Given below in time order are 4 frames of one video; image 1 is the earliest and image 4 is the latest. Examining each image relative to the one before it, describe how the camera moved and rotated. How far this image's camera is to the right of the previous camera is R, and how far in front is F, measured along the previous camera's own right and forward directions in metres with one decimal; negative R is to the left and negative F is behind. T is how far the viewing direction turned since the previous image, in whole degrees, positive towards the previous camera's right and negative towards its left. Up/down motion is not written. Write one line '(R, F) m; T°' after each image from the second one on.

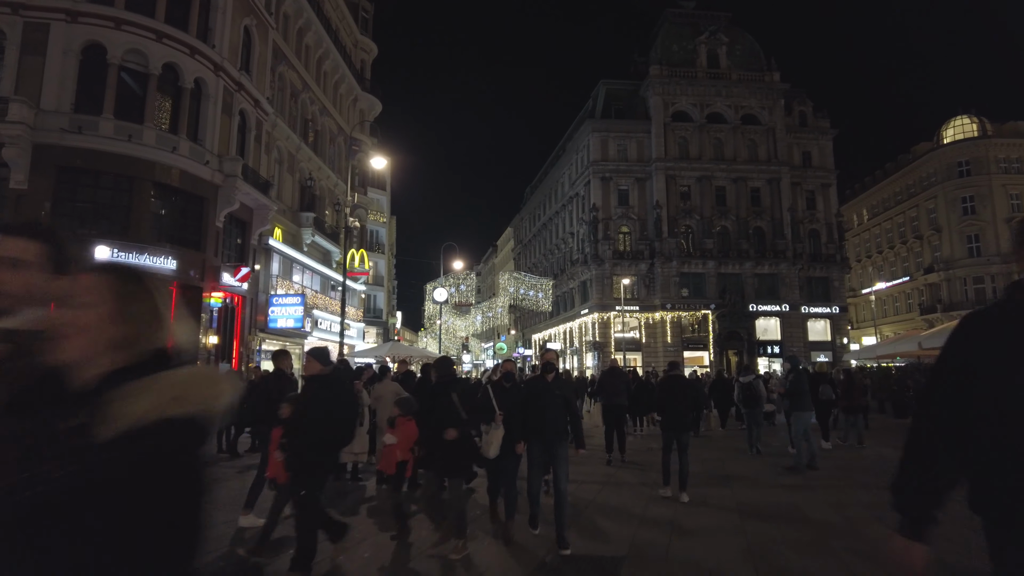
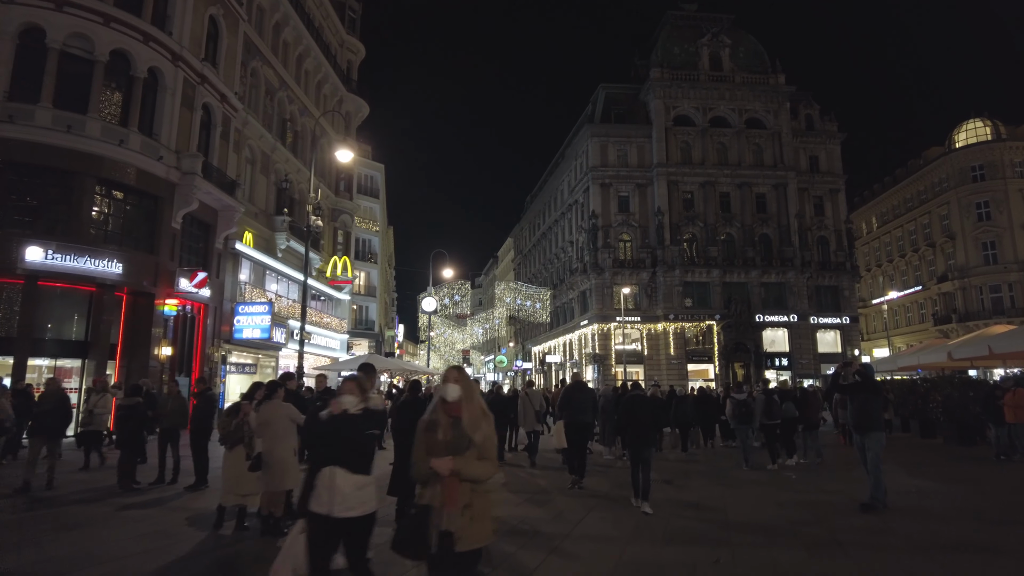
(+0.8, +2.0) m; -1°
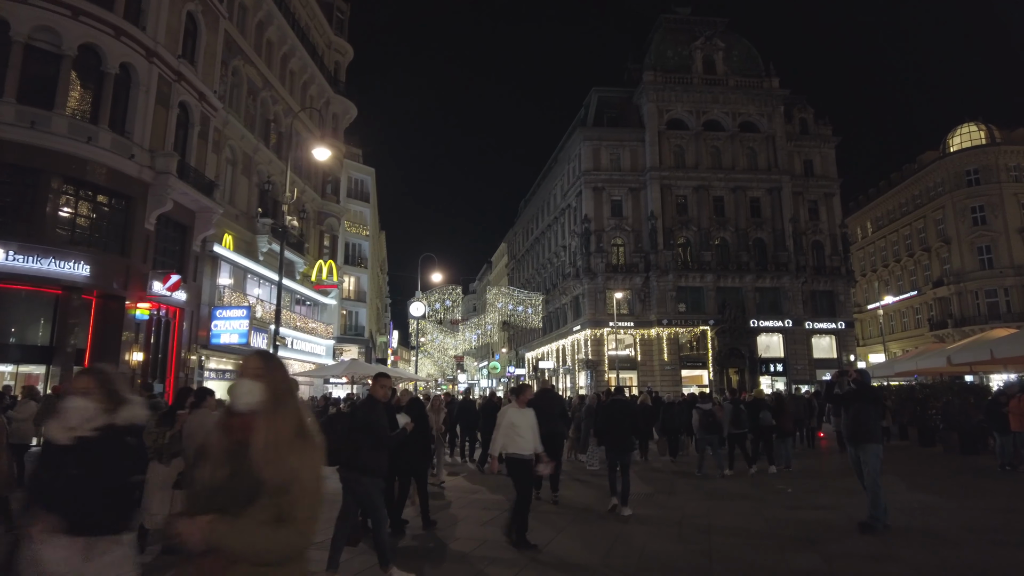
(+0.4, +0.7) m; 0°
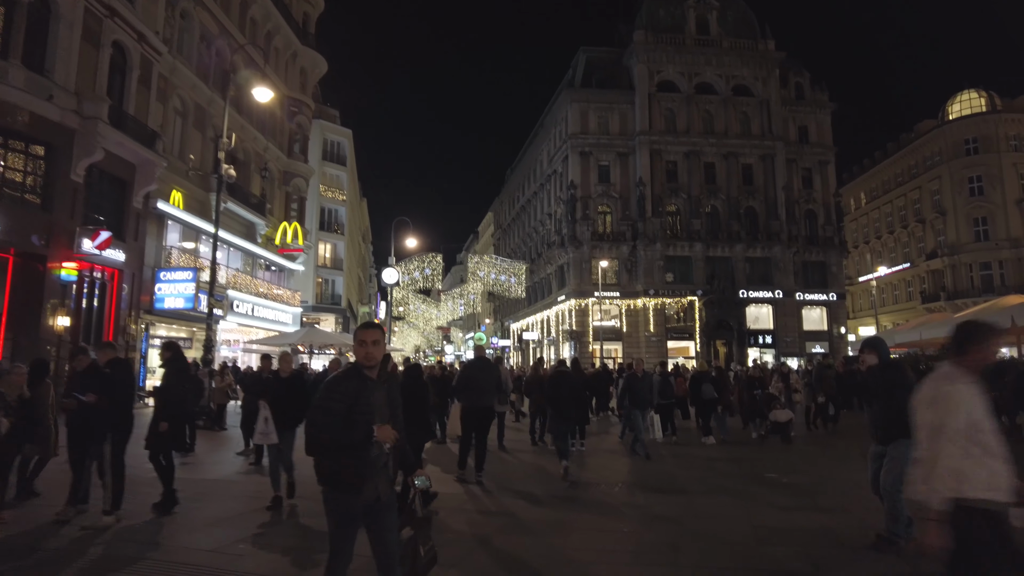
(+0.7, +1.8) m; +1°
